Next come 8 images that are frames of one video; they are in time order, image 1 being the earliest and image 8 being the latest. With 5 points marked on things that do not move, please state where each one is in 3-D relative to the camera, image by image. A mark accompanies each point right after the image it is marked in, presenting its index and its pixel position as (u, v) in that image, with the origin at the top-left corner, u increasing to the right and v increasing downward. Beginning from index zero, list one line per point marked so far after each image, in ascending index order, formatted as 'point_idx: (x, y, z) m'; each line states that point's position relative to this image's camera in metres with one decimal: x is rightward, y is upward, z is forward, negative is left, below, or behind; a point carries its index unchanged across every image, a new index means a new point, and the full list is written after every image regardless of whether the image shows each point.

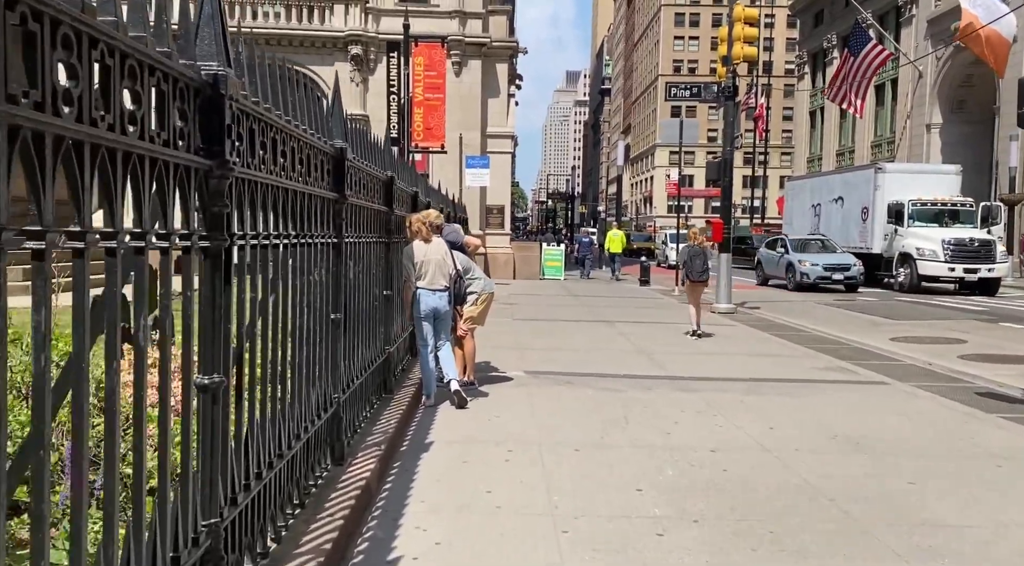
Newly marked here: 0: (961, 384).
0: (+4.6, -1.0, +8.3) m
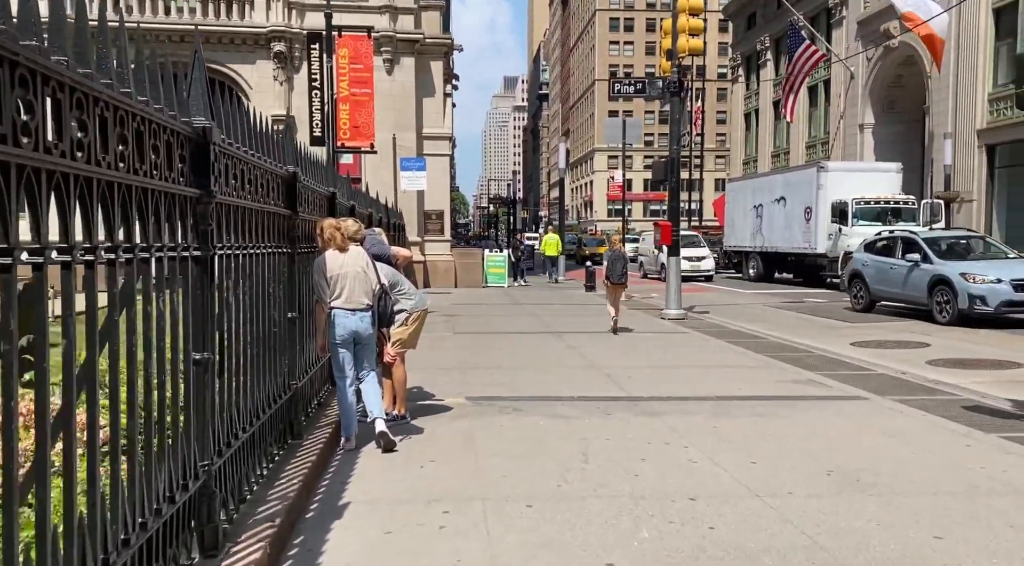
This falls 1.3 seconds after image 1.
0: (+4.0, -1.1, +7.5) m
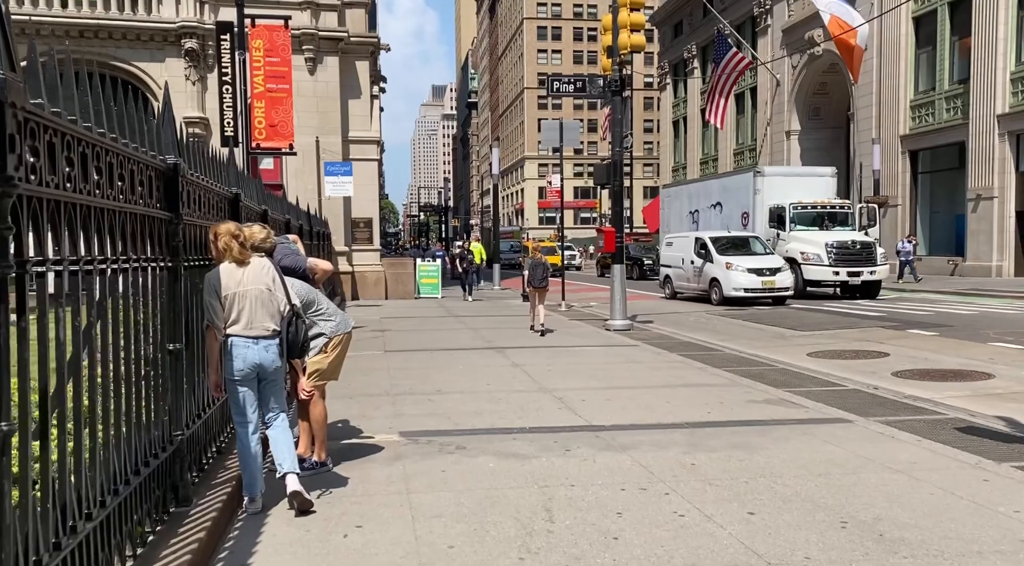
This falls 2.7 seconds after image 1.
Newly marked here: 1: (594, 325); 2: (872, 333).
0: (+3.5, -1.1, +6.8) m
1: (+1.6, -0.8, +15.6) m
2: (+6.0, -0.8, +13.3) m
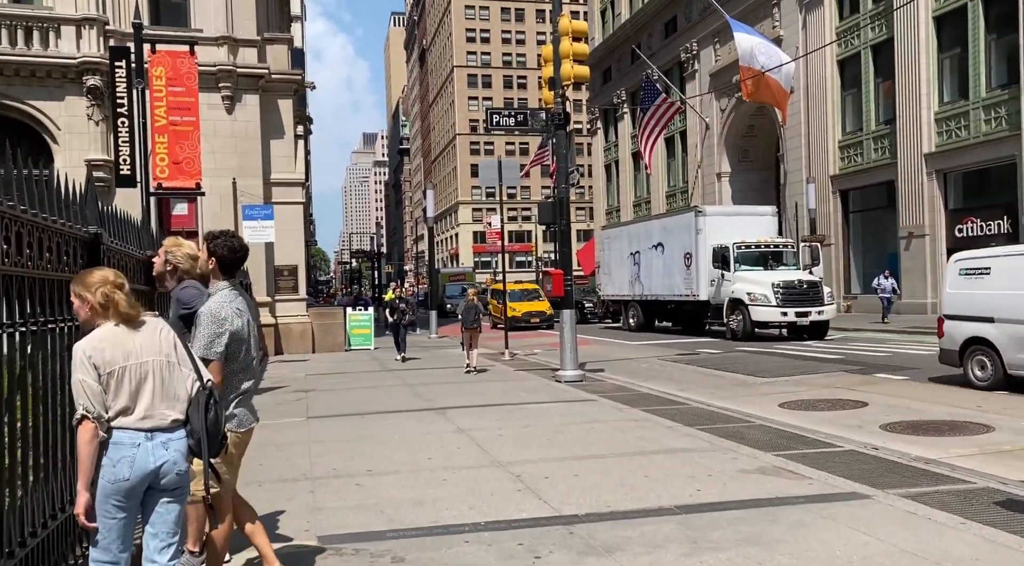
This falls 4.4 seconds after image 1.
0: (+3.2, -1.5, +5.8) m
1: (+0.5, -1.7, +14.4) m
2: (+5.1, -1.5, +12.5) m
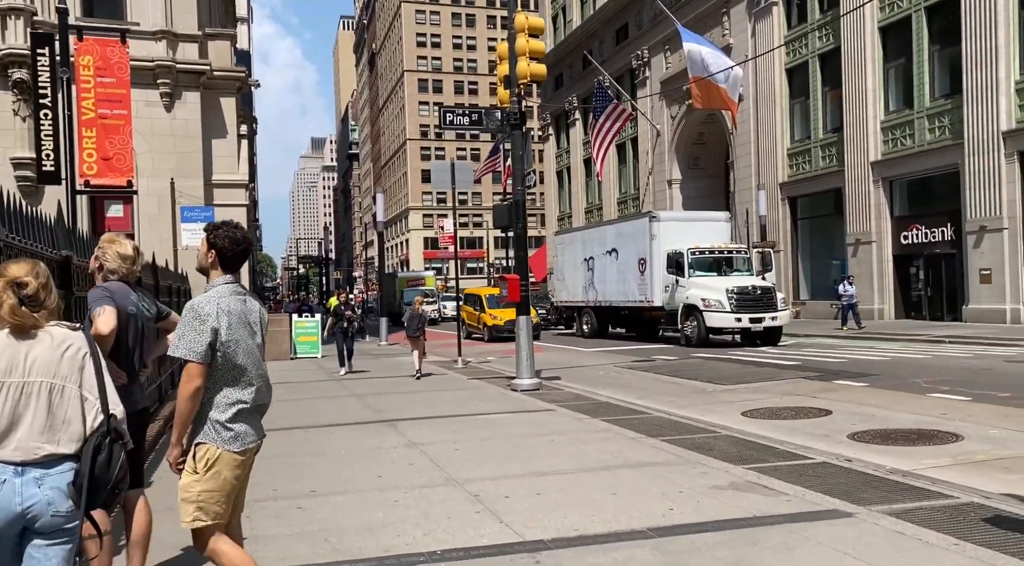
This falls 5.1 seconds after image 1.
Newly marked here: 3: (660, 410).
0: (+2.9, -1.5, +5.5) m
1: (-0.3, -1.8, +13.9) m
2: (+4.4, -1.6, +12.3) m
3: (+1.9, -1.7, +10.5) m
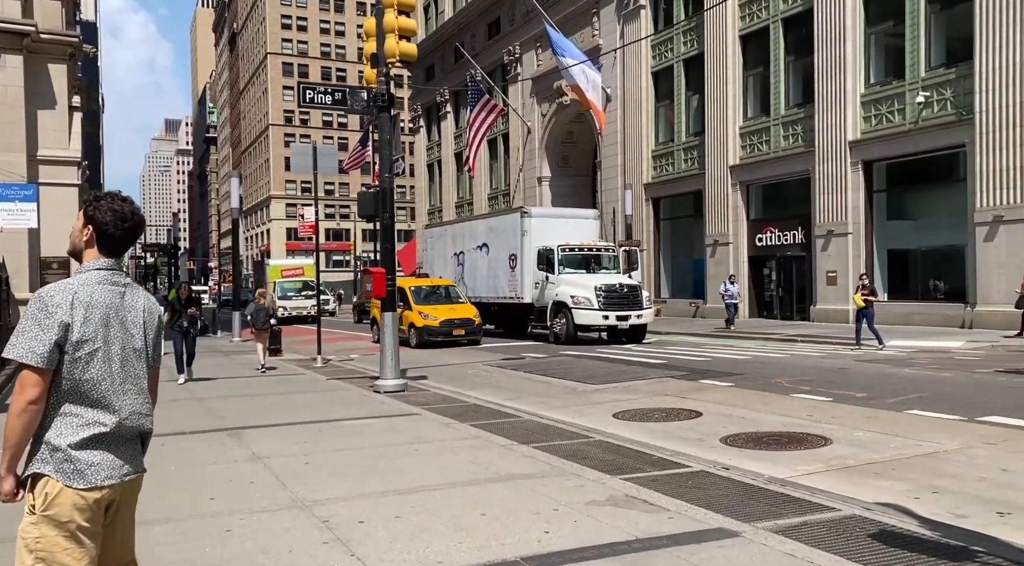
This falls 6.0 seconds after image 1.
0: (+2.0, -1.5, +5.2) m
1: (-2.5, -1.7, +13.1) m
2: (+2.3, -1.6, +12.2) m
3: (+0.2, -1.6, +10.0) m
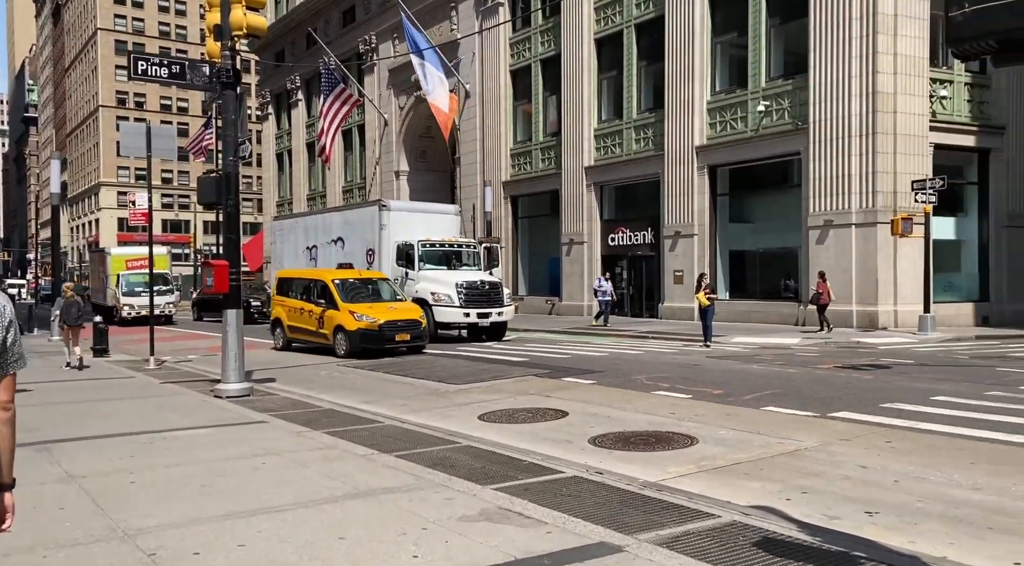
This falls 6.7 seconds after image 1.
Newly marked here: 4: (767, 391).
0: (+1.2, -1.5, +5.0) m
1: (-4.7, -1.6, +11.9) m
2: (+0.3, -1.5, +11.9) m
3: (-1.4, -1.6, +9.4) m
4: (+3.4, -1.5, +10.8) m
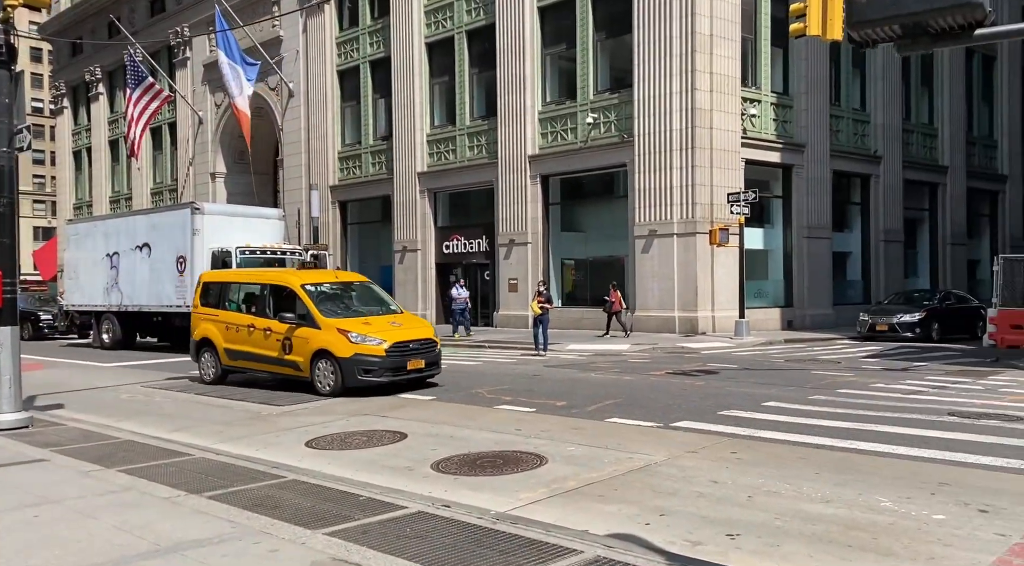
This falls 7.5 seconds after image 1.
0: (+0.3, -1.6, +4.6) m
1: (-6.9, -1.7, +10.0) m
2: (-2.1, -1.7, +11.1) m
3: (-3.2, -1.7, +8.3) m
4: (+1.3, -1.6, +10.7) m
